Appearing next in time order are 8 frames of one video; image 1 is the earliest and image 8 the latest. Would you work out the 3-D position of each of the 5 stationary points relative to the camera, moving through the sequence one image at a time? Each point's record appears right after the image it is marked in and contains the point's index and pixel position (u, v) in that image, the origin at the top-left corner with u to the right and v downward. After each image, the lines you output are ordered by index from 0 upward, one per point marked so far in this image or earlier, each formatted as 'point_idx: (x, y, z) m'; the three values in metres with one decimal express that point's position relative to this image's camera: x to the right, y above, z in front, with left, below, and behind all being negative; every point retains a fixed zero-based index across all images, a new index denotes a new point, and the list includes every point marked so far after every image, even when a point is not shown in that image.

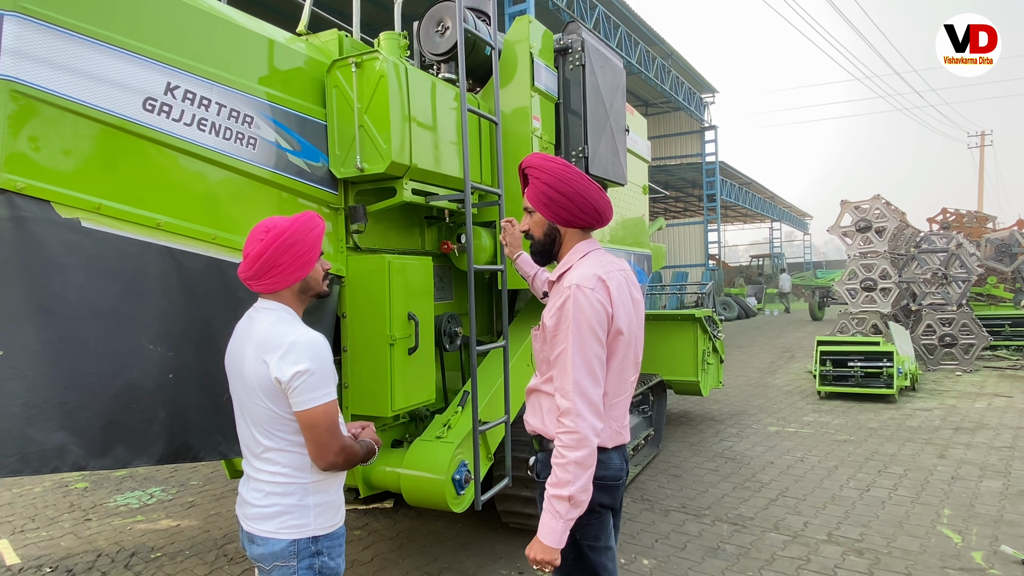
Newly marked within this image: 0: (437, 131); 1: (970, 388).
0: (-0.4, +0.9, +3.2) m
1: (+5.8, -1.3, +7.1) m
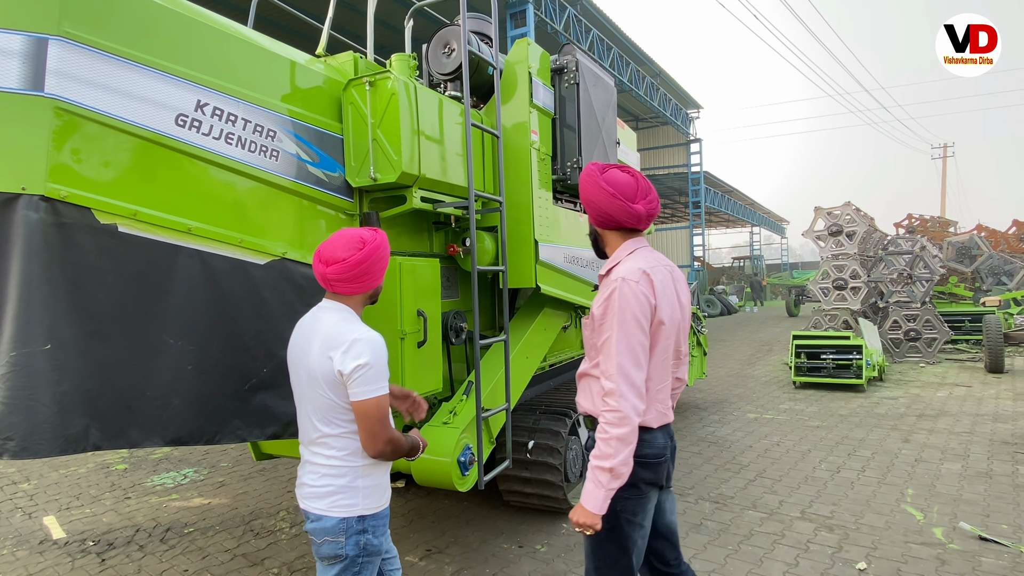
0: (-0.4, +0.9, +3.5) m
1: (+5.8, -1.3, +7.4) m
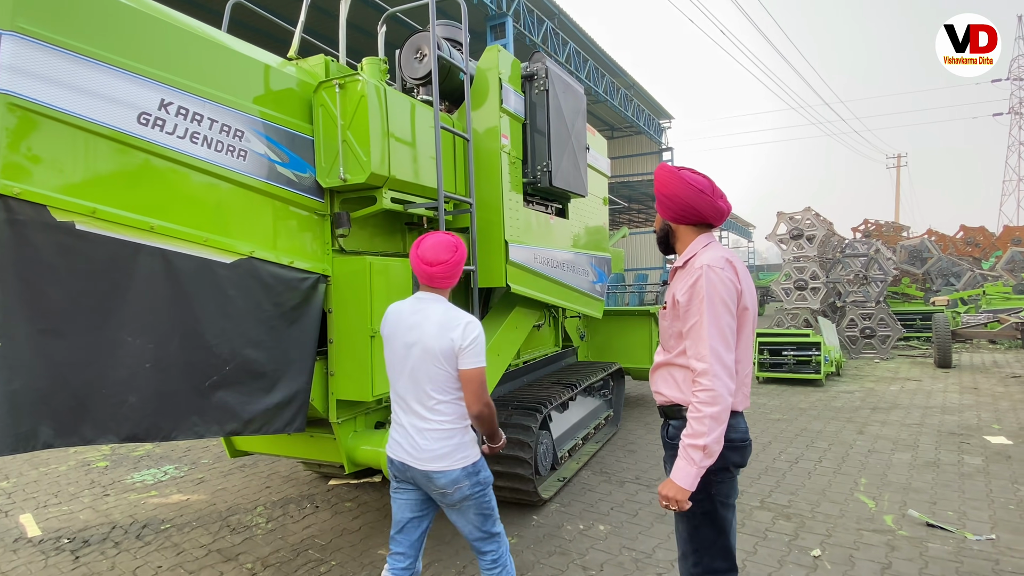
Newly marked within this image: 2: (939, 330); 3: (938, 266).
0: (-0.6, +0.9, +3.6) m
1: (+5.4, -1.3, +7.7) m
2: (+6.3, -0.6, +7.8) m
3: (+10.6, +0.5, +13.2) m
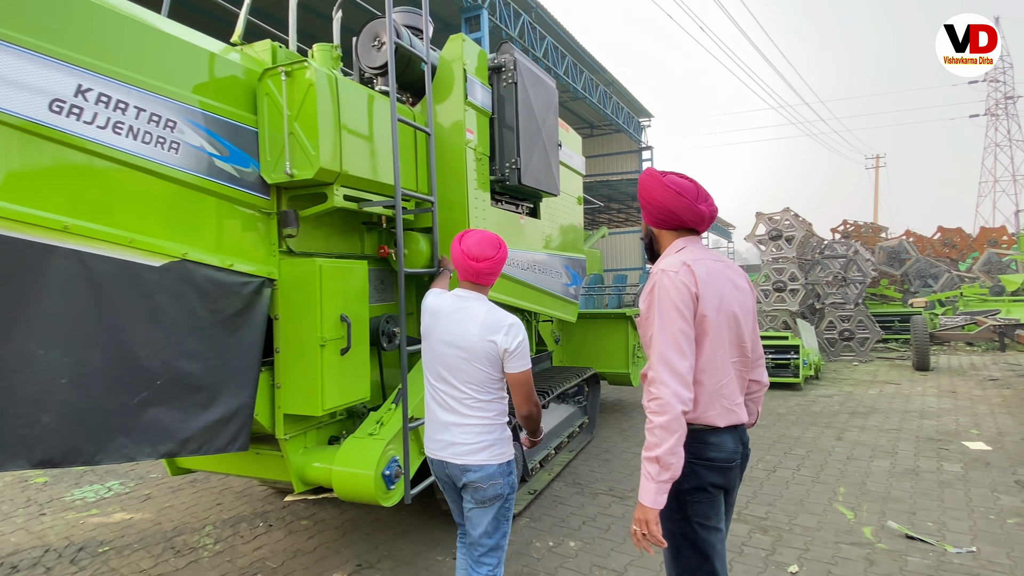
0: (-0.9, +0.9, +3.4) m
1: (+5.1, -1.3, +7.7) m
2: (+6.0, -0.7, +7.8) m
3: (+10.1, +0.5, +13.3) m
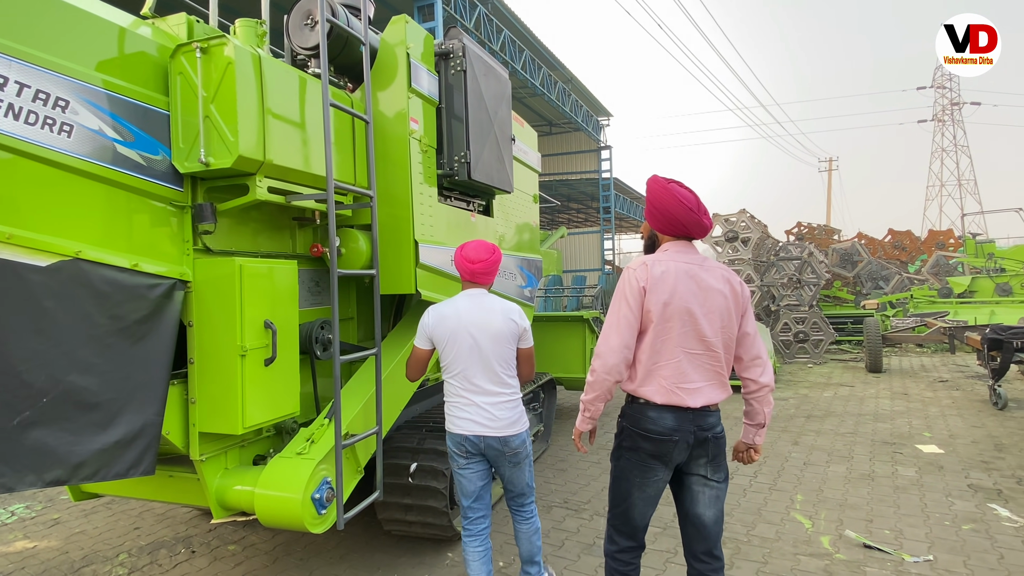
0: (-1.2, +0.9, +3.1) m
1: (+4.5, -1.3, +7.7) m
2: (+5.3, -0.7, +7.9) m
3: (+9.1, +0.5, +13.7) m
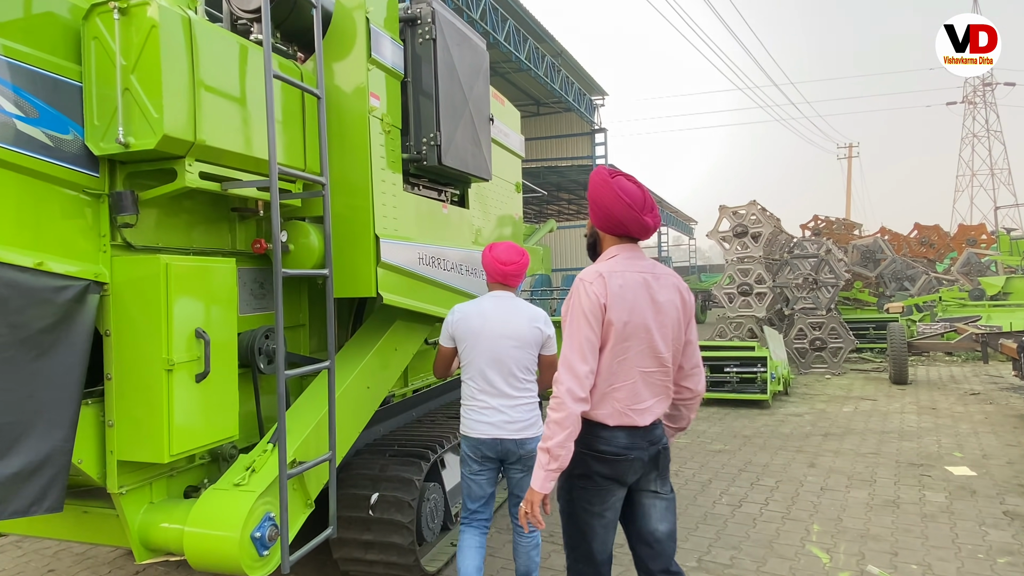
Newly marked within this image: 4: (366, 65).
0: (-1.3, +0.9, +2.6) m
1: (+4.4, -1.3, +7.3) m
2: (+5.3, -0.7, +7.5) m
3: (+9.1, +0.6, +13.2) m
4: (-0.7, +1.2, +2.8) m
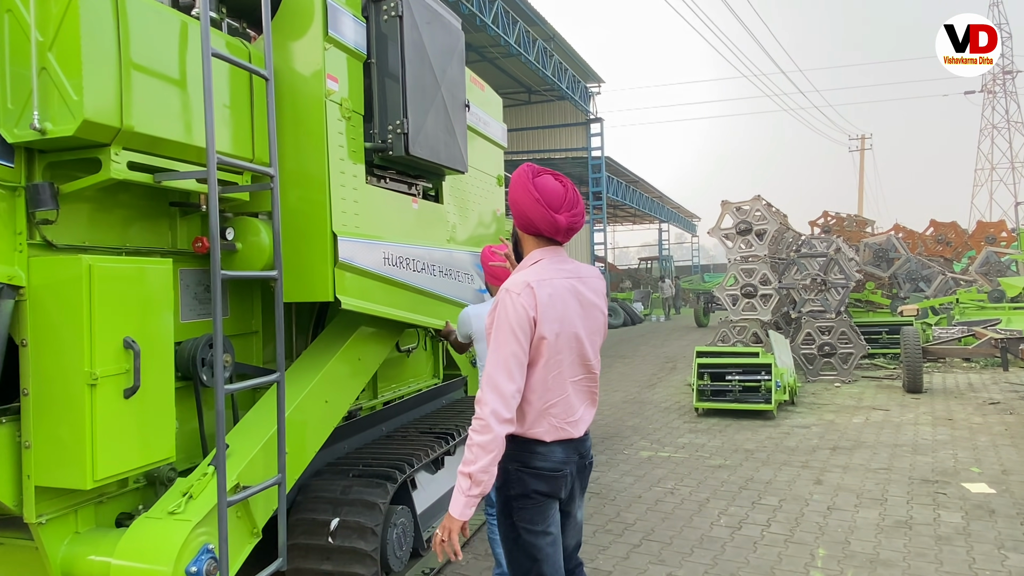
0: (-1.4, +0.9, +2.4) m
1: (+4.3, -1.3, +7.0) m
2: (+5.2, -0.7, +7.1) m
3: (+9.1, +0.6, +12.8) m
4: (-0.9, +1.1, +2.5) m
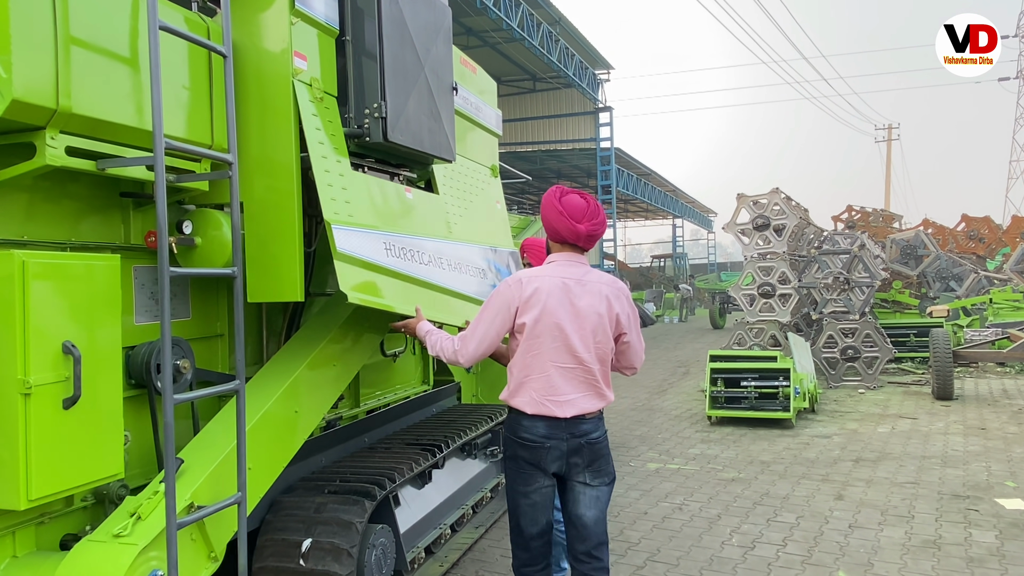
0: (-1.5, +0.9, +2.1) m
1: (+4.4, -1.3, +6.6) m
2: (+5.3, -0.7, +6.7) m
3: (+9.3, +0.6, +12.3) m
4: (-0.9, +1.1, +2.3) m
